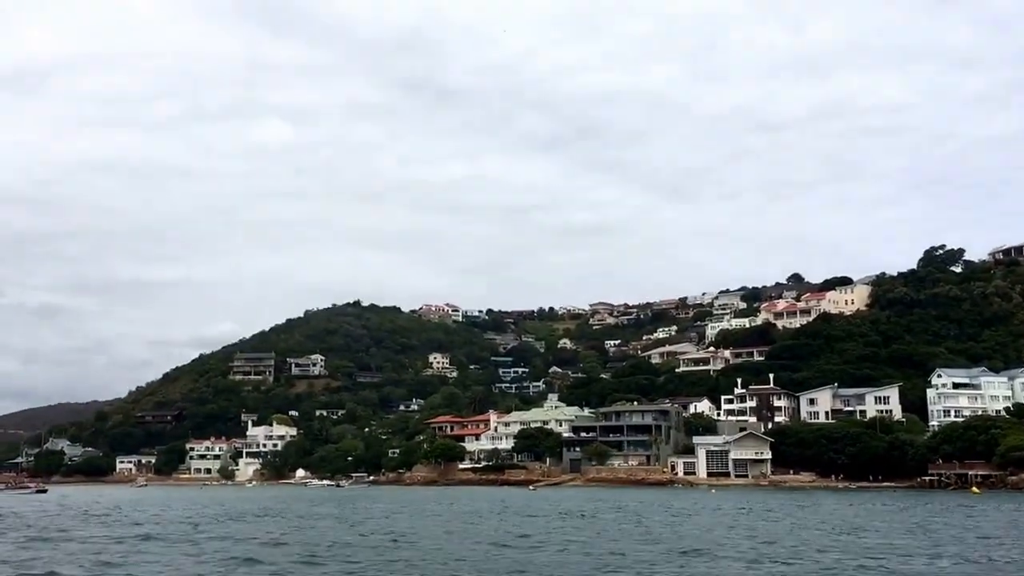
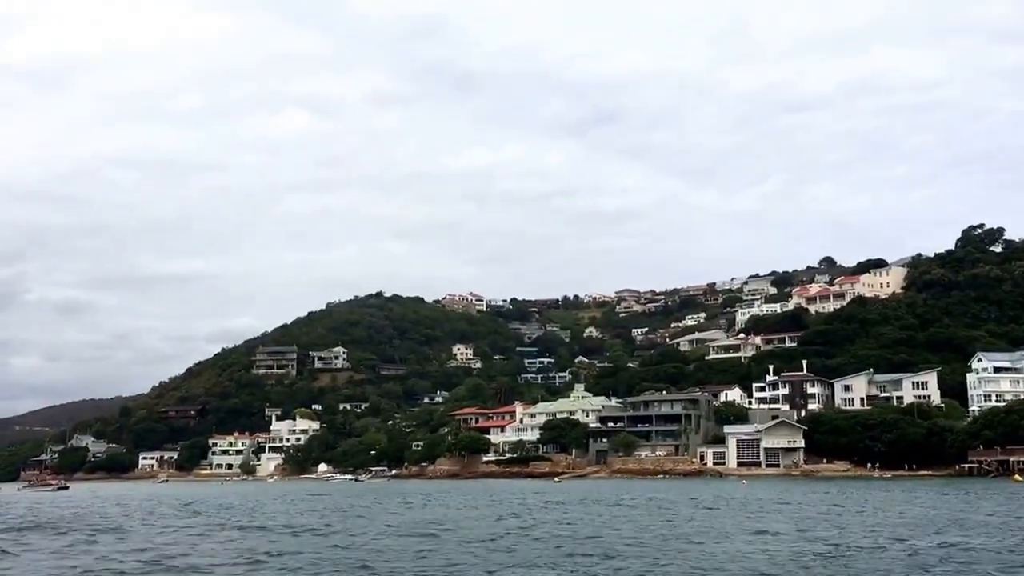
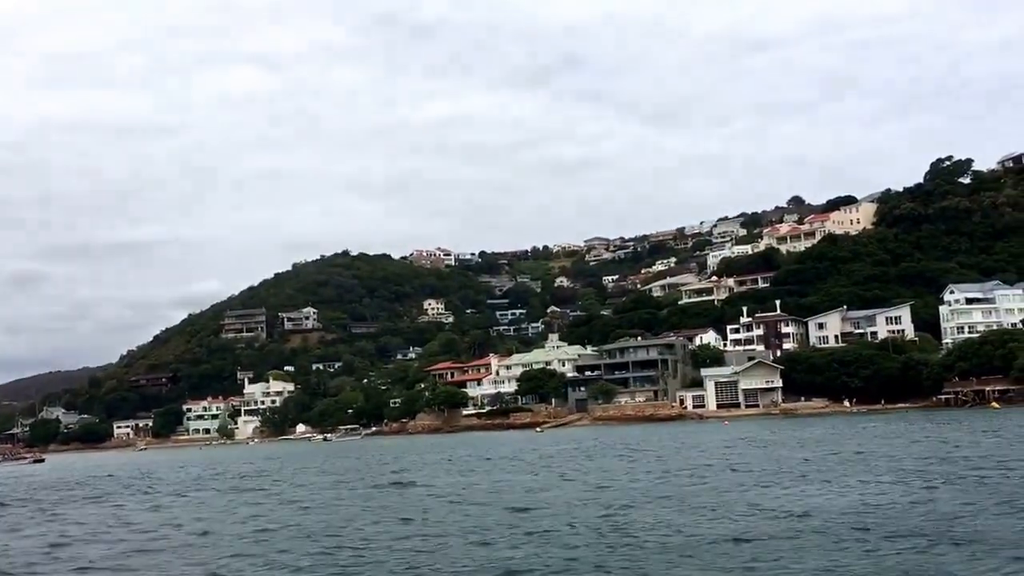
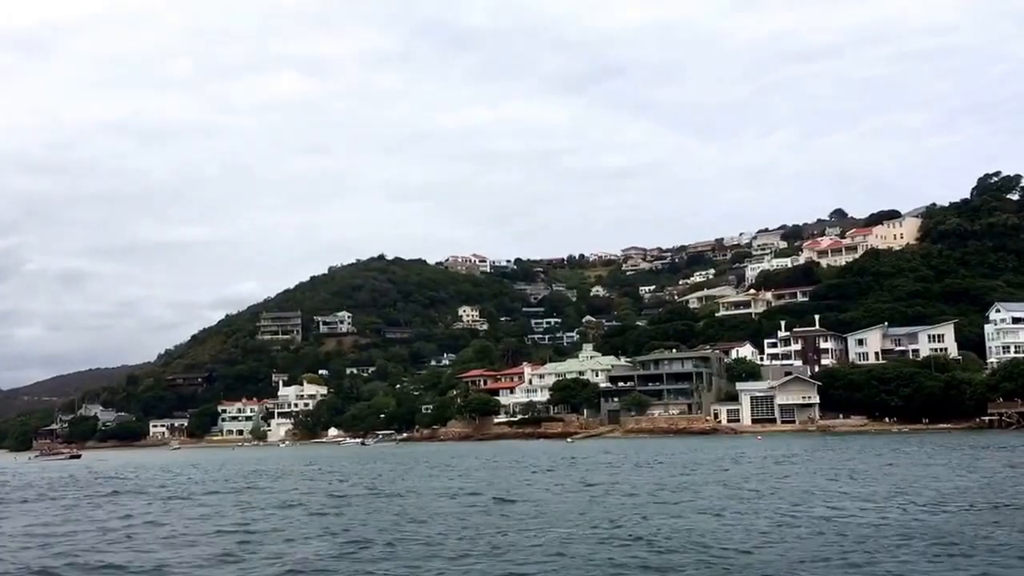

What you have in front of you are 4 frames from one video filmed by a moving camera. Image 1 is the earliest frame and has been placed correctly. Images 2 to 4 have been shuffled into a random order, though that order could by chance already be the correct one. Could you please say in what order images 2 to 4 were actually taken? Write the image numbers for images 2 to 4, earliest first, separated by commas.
2, 4, 3
